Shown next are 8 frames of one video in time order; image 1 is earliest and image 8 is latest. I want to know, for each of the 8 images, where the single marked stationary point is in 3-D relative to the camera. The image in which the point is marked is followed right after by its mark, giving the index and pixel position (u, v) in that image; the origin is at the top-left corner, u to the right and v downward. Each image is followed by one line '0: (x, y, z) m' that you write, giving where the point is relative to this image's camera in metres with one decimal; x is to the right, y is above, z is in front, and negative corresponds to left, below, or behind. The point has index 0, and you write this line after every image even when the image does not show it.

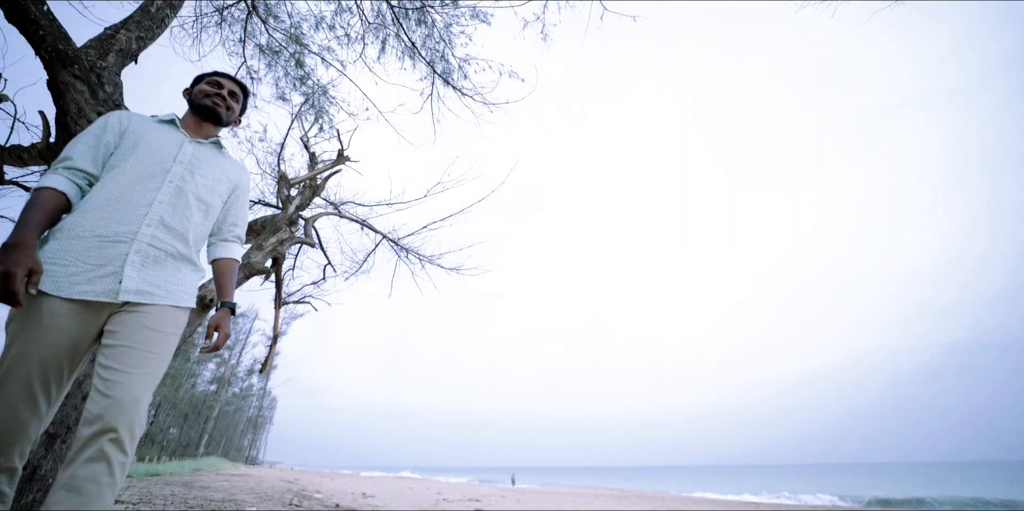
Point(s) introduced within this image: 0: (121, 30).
0: (-2.3, +1.3, +2.8) m
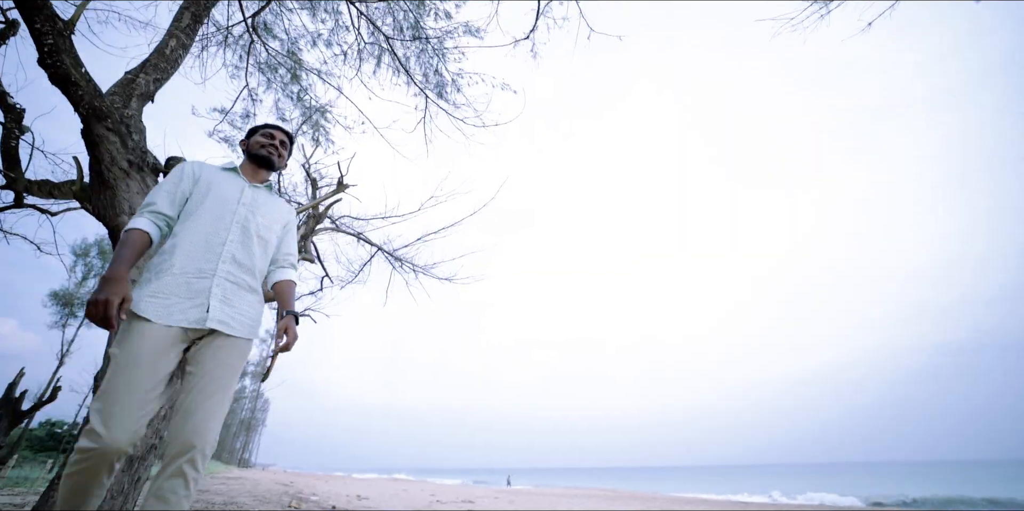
0: (-2.4, +1.2, +3.1) m
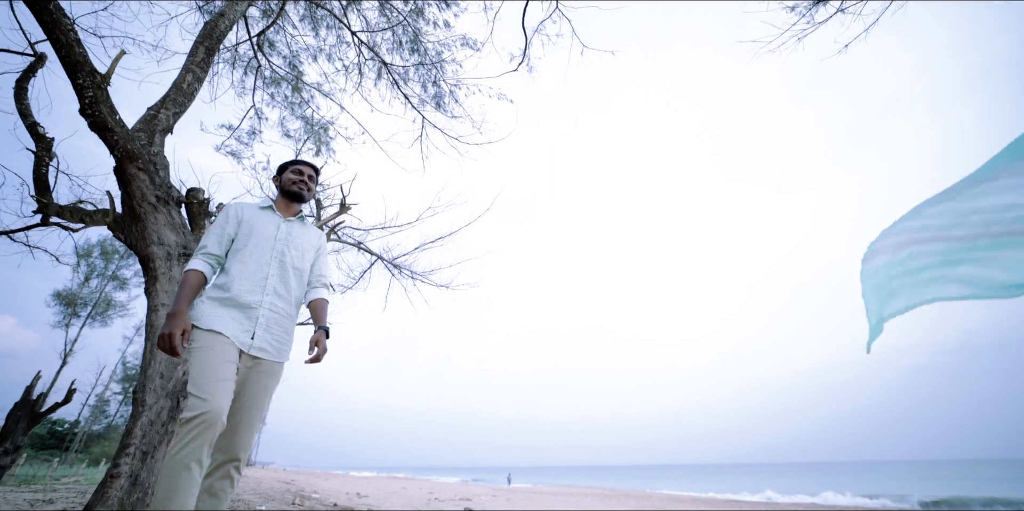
0: (-2.5, +1.0, +3.4) m
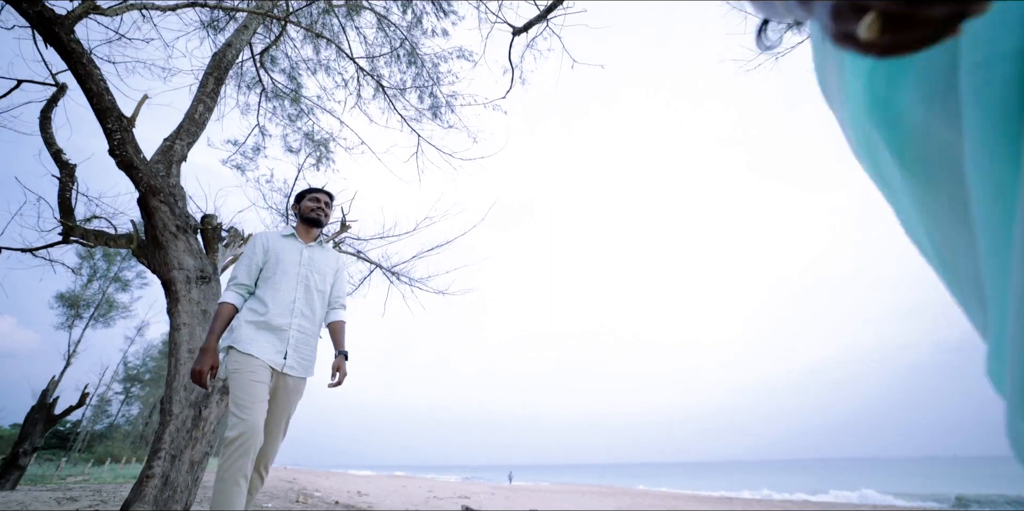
0: (-2.6, +0.9, +3.7) m
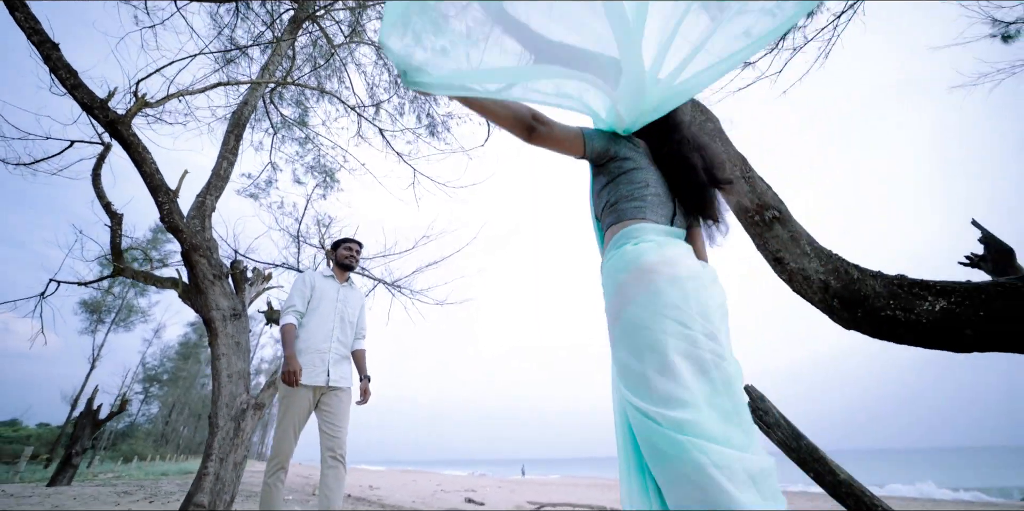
0: (-2.8, +0.6, +4.4) m
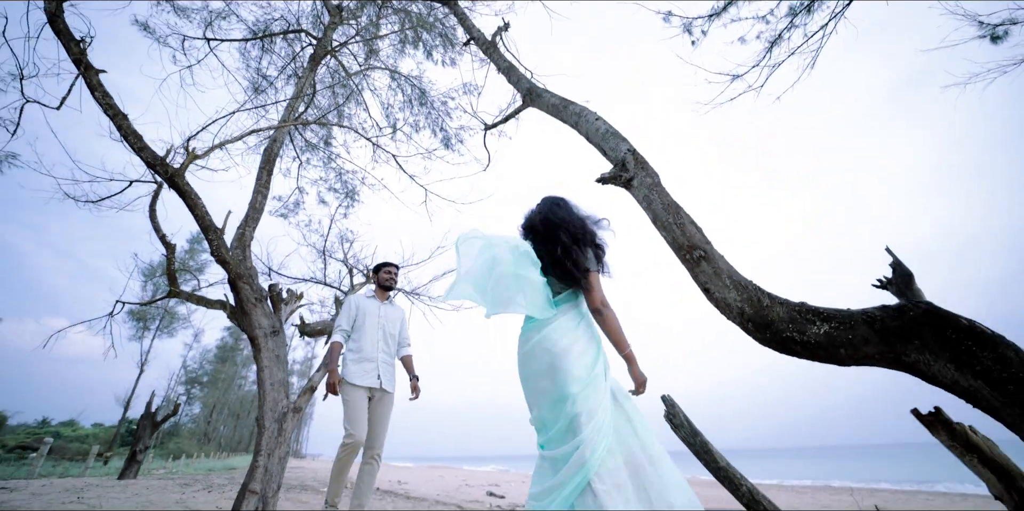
0: (-2.8, +0.3, +5.1) m
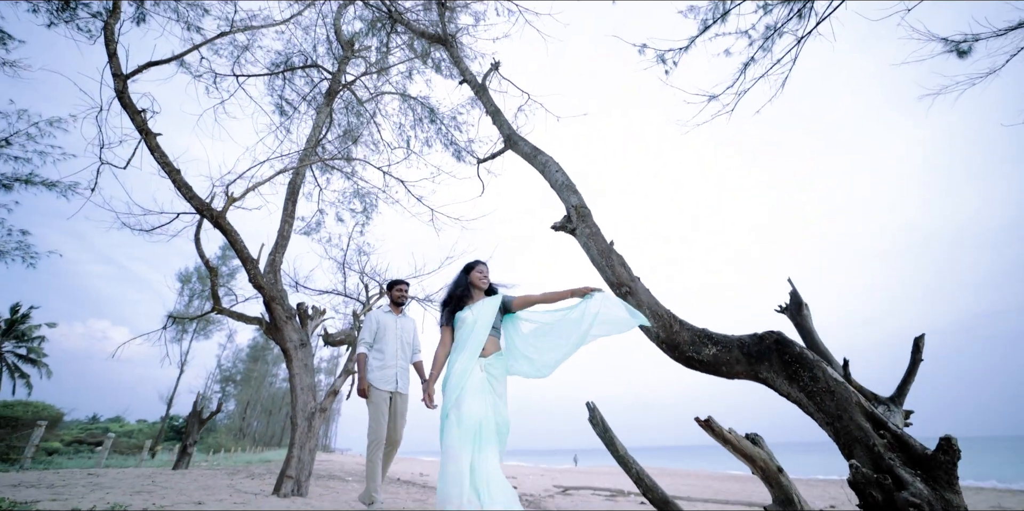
0: (-2.9, 0.0, +5.9) m
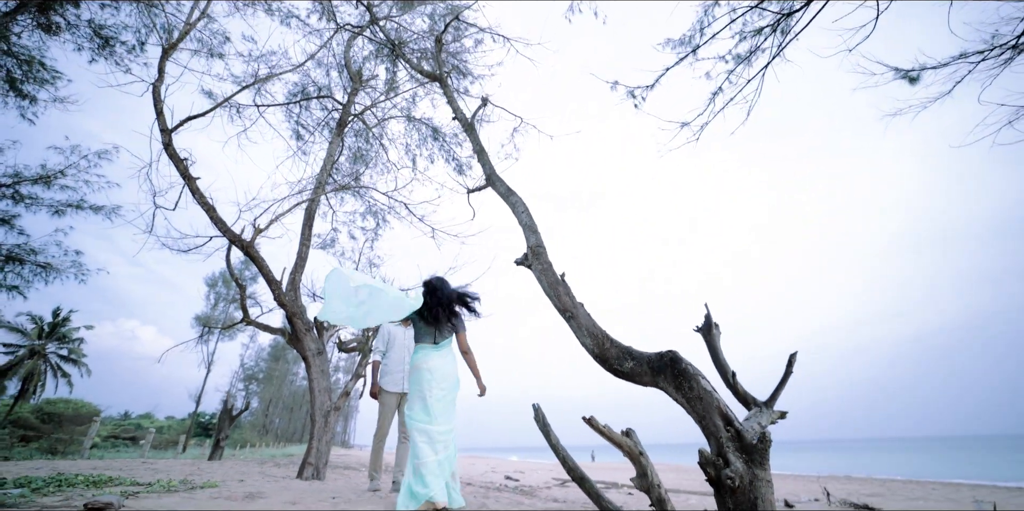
0: (-3.1, -0.2, +6.9) m
